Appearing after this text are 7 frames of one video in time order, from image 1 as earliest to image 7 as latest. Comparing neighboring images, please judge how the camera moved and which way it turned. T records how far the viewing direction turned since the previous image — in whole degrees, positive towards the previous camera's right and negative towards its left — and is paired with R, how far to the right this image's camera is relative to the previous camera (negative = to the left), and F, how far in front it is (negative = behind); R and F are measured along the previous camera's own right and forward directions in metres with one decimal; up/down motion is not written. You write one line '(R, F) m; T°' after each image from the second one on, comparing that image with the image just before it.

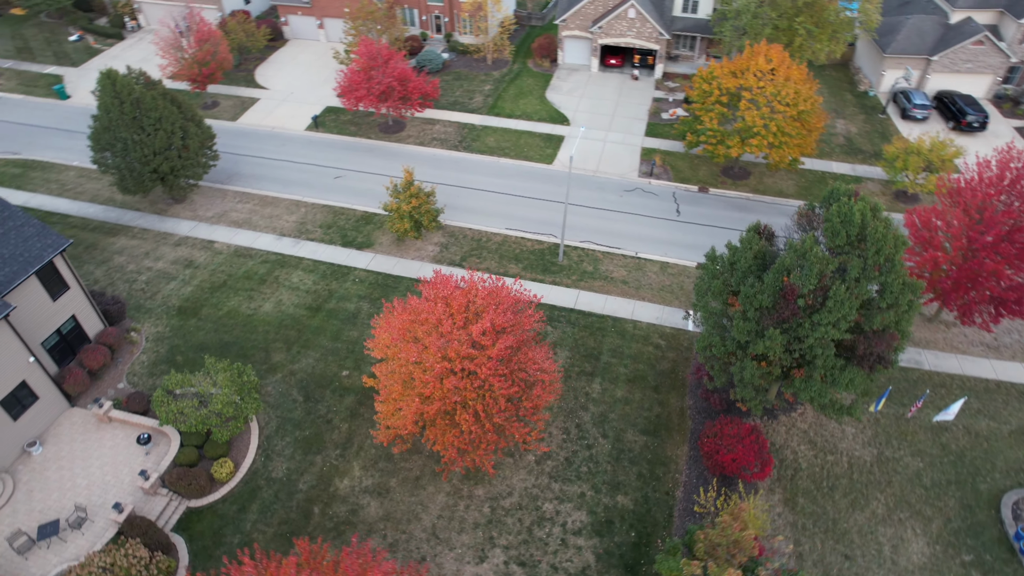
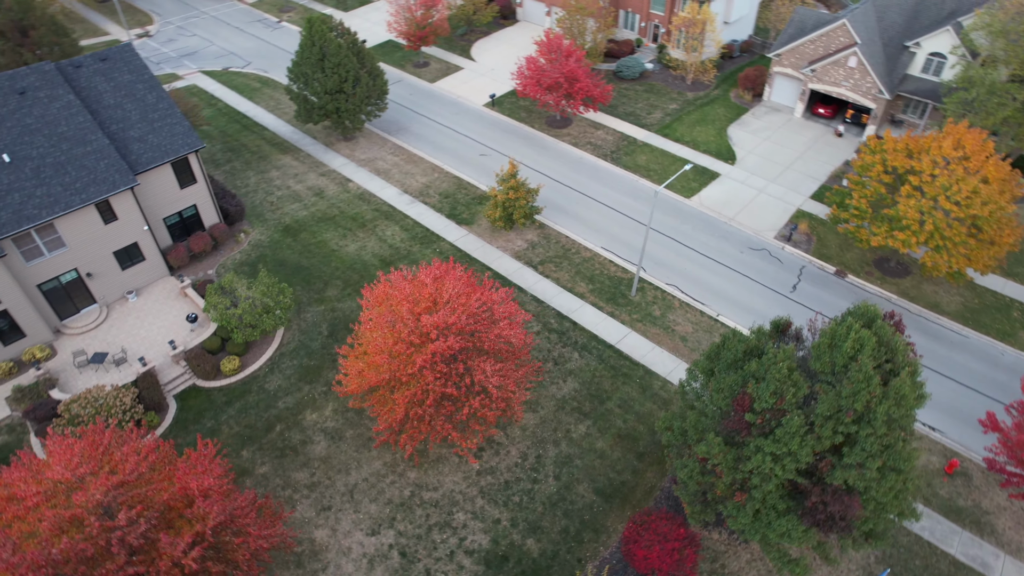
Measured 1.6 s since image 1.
(+6.8, +1.5) m; -20°
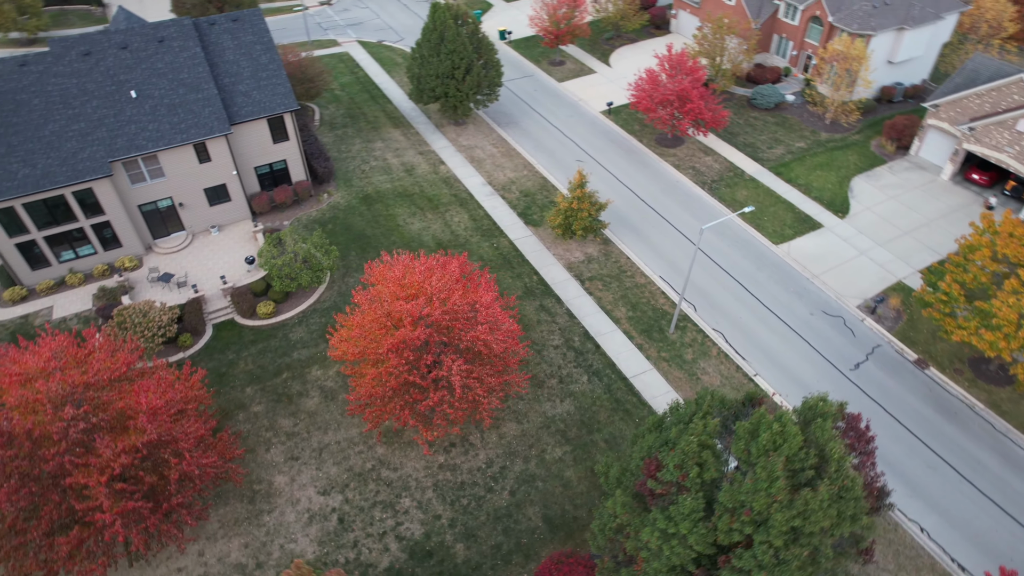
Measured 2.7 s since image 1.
(+4.7, +0.7) m; -14°
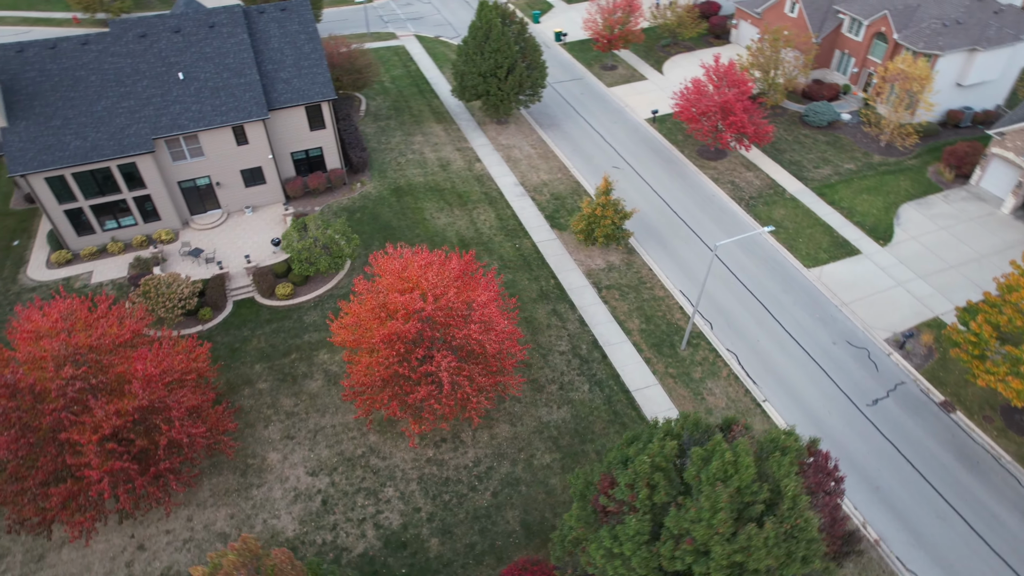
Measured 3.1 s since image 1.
(+1.8, +0.1) m; -5°
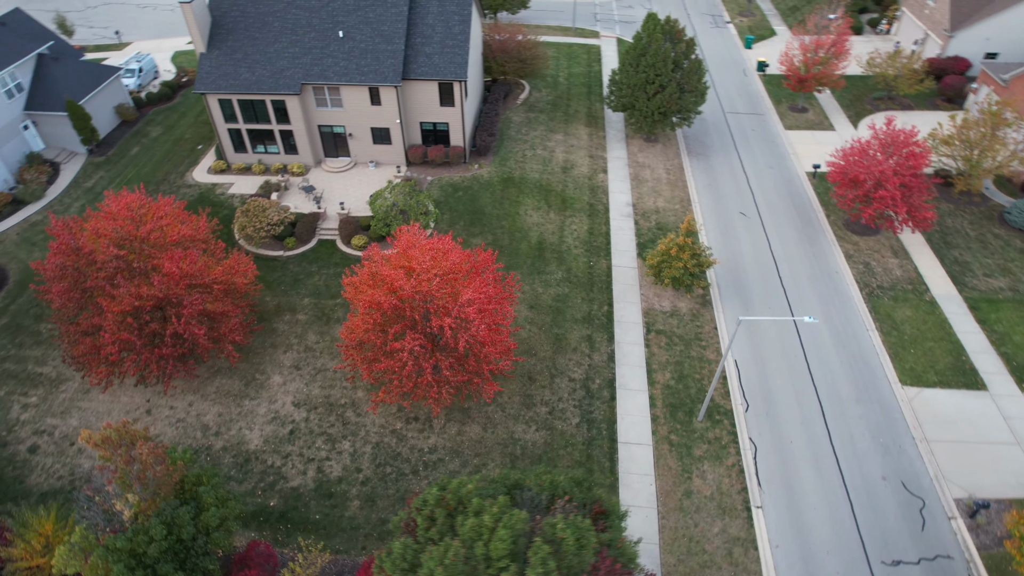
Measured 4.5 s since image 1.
(+6.3, +1.3) m; -18°
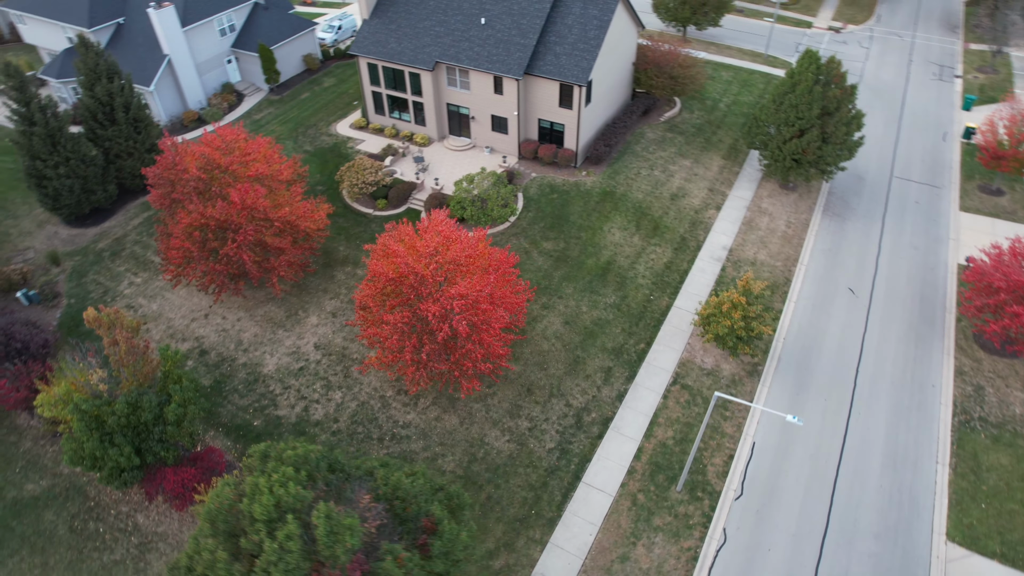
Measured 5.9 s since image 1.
(+5.9, +1.1) m; -17°
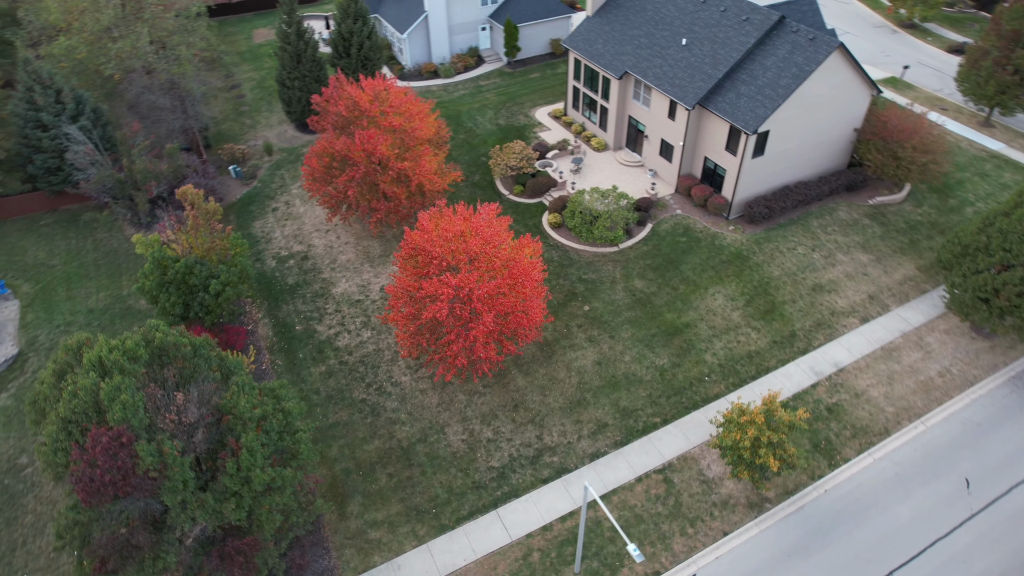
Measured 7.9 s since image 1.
(+8.2, +2.1) m; -24°
